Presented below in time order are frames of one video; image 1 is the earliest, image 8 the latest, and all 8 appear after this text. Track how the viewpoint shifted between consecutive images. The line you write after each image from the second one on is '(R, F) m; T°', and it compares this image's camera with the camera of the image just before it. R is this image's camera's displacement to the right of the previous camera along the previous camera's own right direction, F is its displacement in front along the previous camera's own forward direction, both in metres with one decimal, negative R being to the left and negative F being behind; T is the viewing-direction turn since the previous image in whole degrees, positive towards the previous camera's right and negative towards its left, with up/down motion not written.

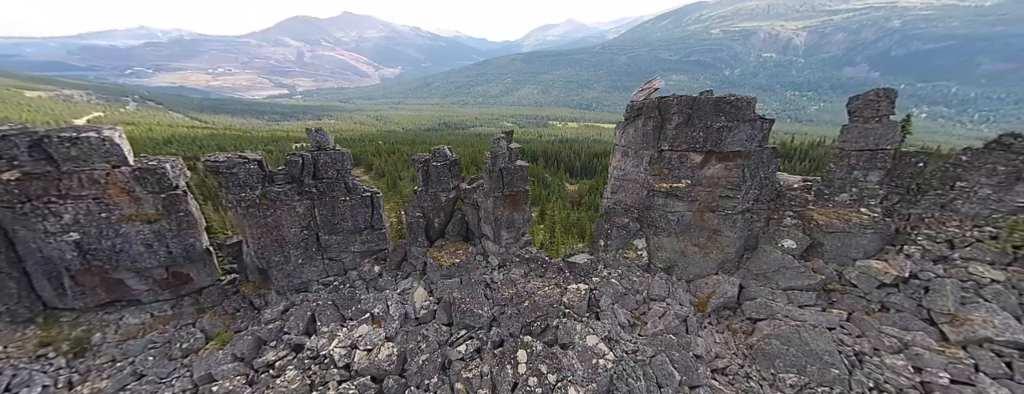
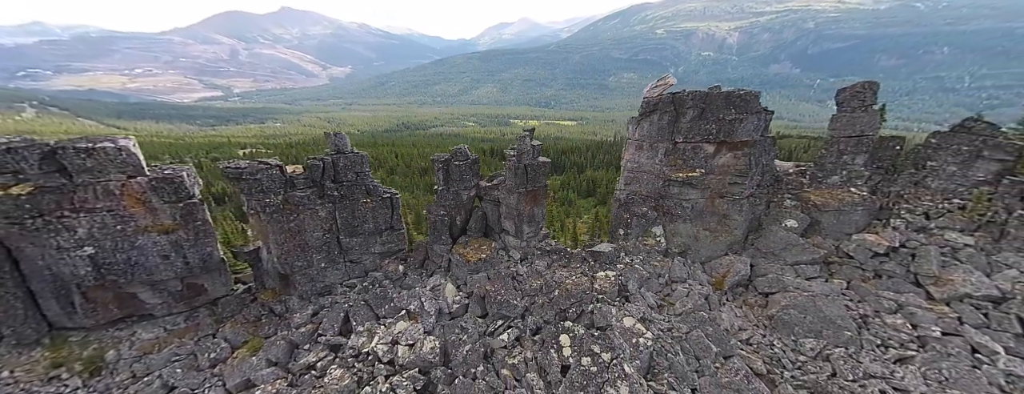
(-2.1, -0.4) m; +3°
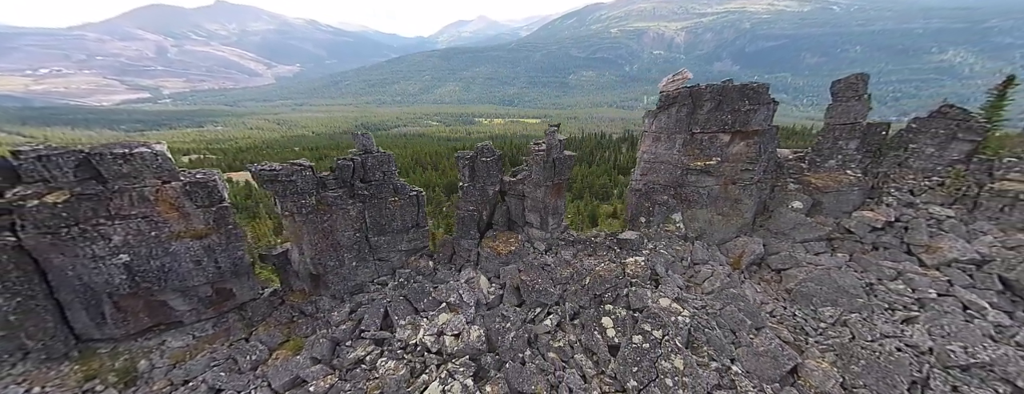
(-2.3, -0.5) m; +3°
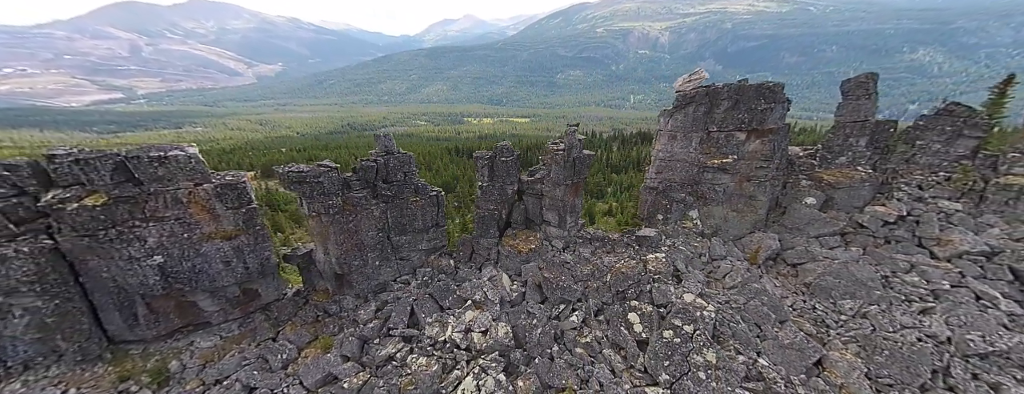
(-1.3, -0.3) m; 0°
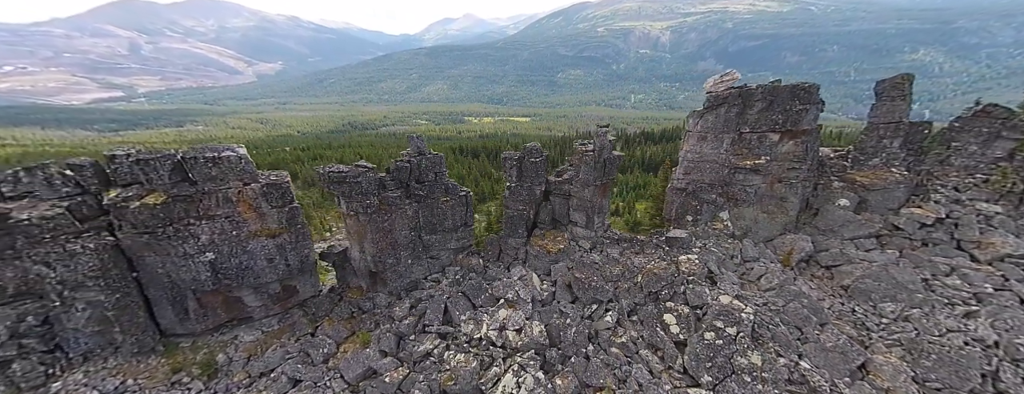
(-1.4, -0.2) m; -1°
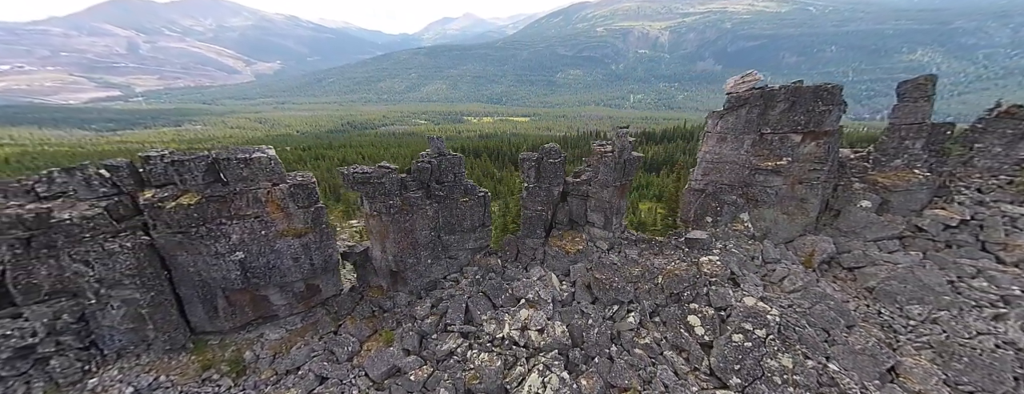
(-0.9, -0.1) m; -1°
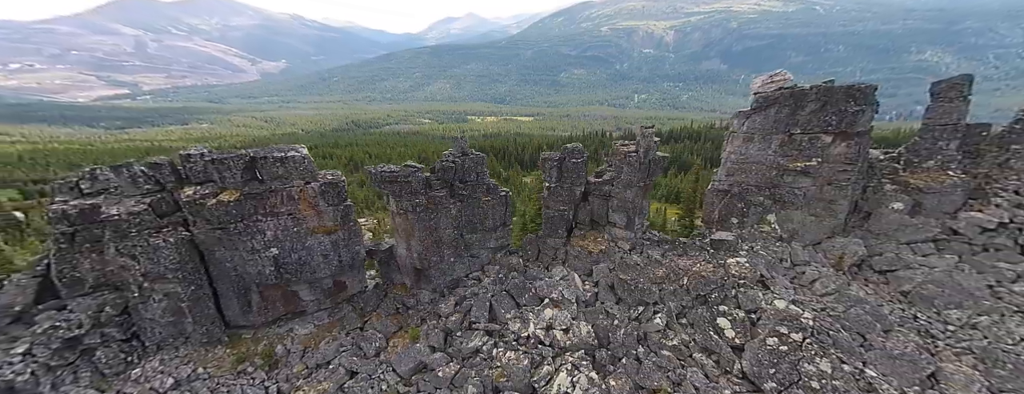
(-1.0, -0.1) m; -1°
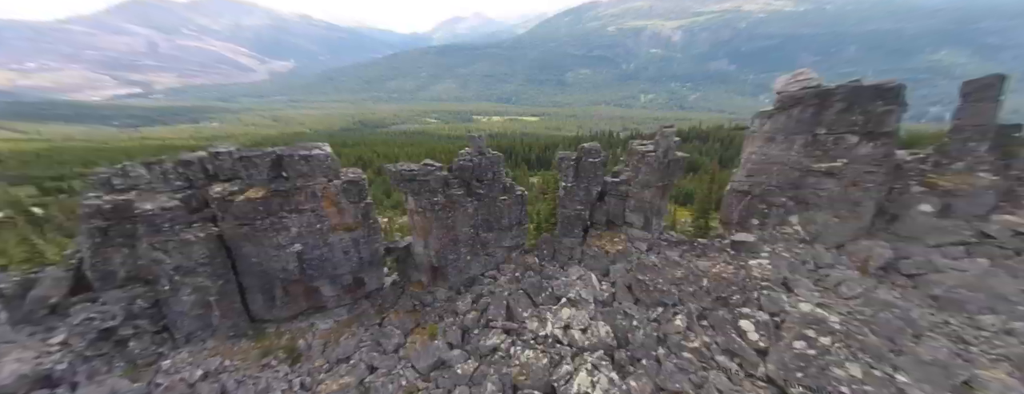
(-0.6, 0.0) m; -1°
